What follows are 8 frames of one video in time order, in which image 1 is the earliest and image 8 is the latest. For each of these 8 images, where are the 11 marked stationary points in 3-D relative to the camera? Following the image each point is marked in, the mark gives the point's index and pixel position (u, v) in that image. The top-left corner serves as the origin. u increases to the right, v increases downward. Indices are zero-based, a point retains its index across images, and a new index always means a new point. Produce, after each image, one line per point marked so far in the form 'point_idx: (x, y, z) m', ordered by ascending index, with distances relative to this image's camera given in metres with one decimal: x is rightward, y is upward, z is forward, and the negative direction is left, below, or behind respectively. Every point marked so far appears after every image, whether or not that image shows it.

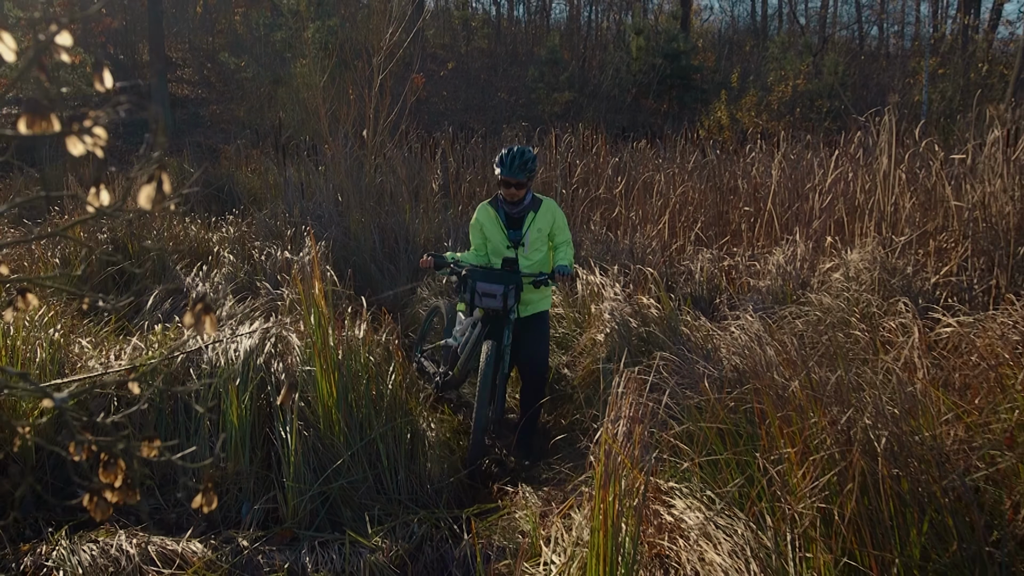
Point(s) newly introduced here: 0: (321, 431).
0: (-0.8, -0.6, +3.4) m
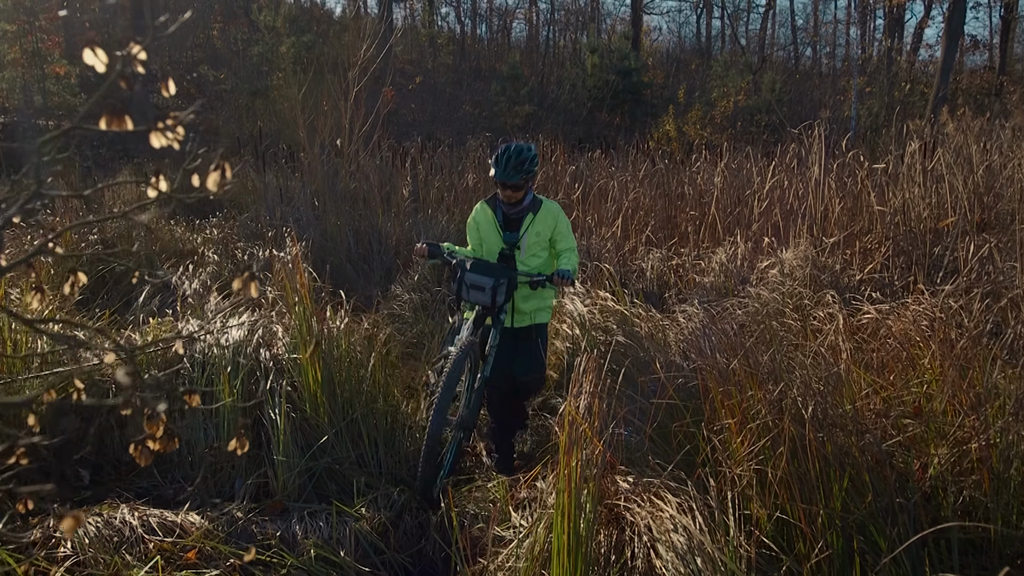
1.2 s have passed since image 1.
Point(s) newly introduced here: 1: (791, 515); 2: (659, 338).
0: (-1.0, -0.6, +3.7) m
1: (+0.9, -0.7, +2.4) m
2: (+0.7, -0.2, +3.9) m
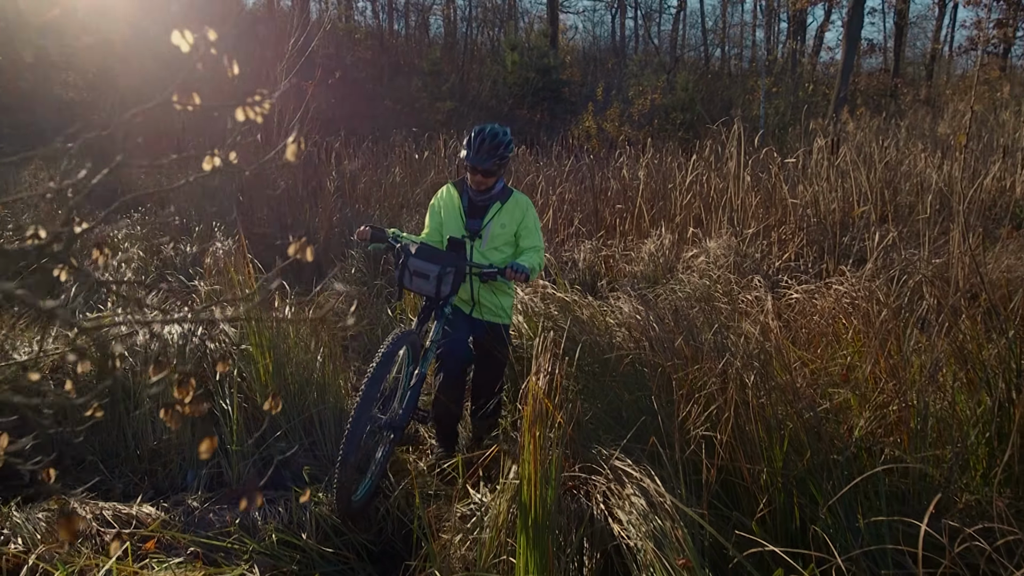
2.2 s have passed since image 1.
0: (-1.2, -0.6, +3.7) m
1: (+0.7, -0.6, +2.6) m
2: (+0.5, -0.2, +4.1) m
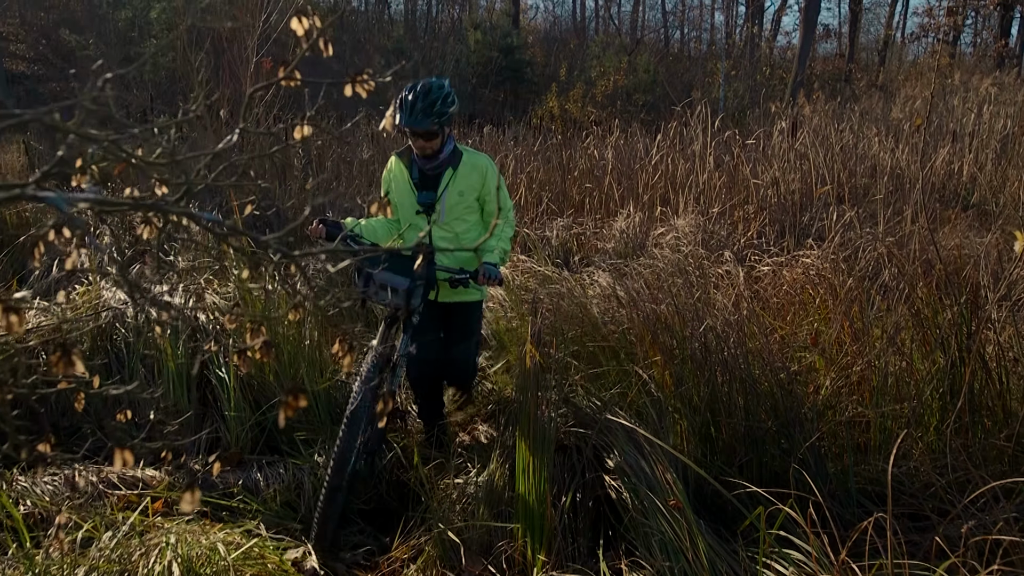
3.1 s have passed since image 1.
0: (-1.3, -0.4, +3.9) m
1: (+0.7, -0.5, +2.9) m
2: (+0.4, 0.0, +4.3) m
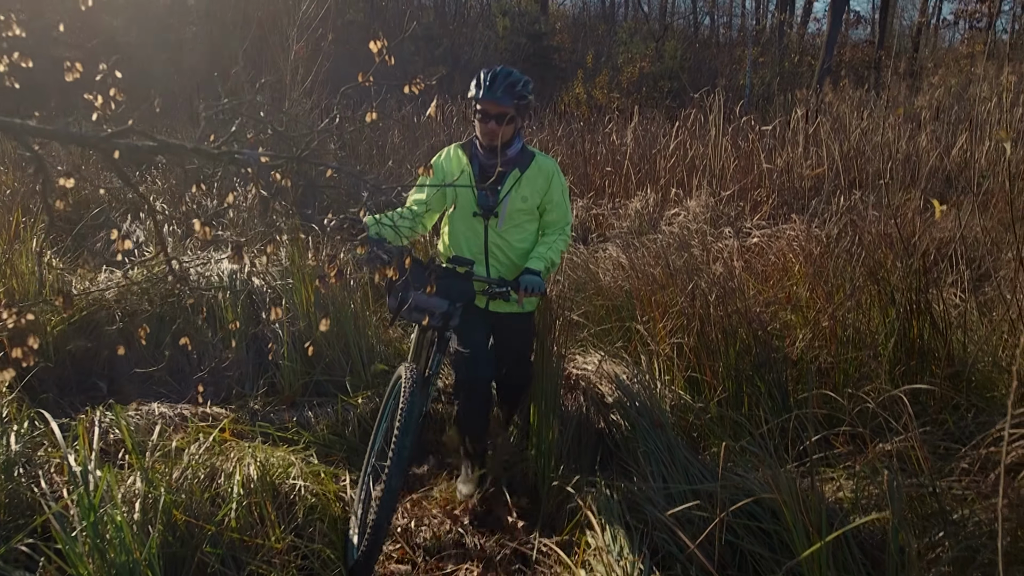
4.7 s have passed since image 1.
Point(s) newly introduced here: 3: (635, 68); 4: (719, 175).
0: (-1.2, -0.2, +4.4) m
1: (+0.8, -0.4, +3.4) m
2: (+0.5, +0.1, +4.8) m
3: (+2.5, +4.4, +15.7) m
4: (+2.0, +1.1, +7.5) m
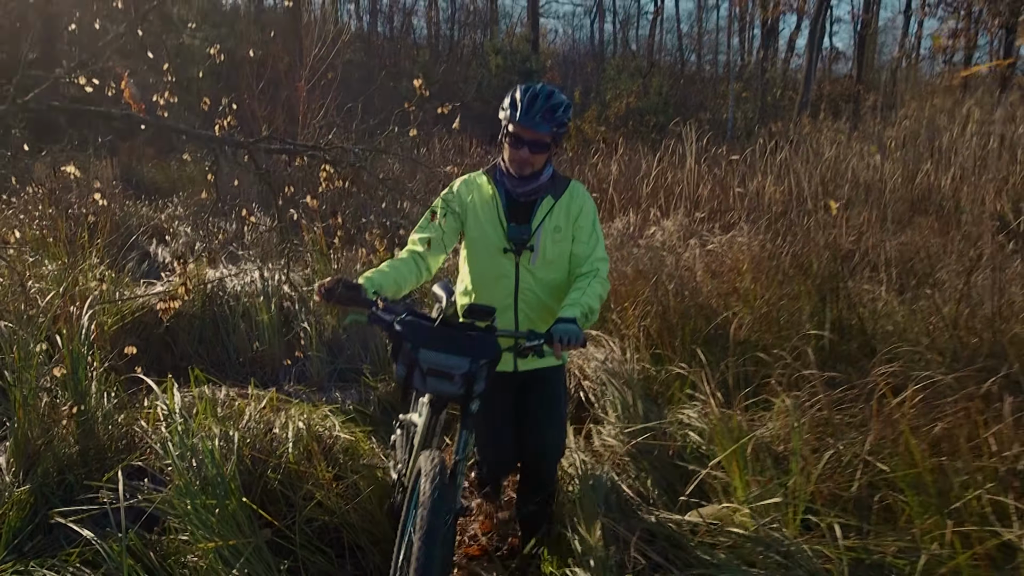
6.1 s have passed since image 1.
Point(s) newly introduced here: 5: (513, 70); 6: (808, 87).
0: (-1.2, -0.2, +5.1) m
1: (+0.8, -0.3, +4.1) m
2: (+0.5, +0.1, +5.6) m
3: (+2.3, +3.9, +16.6) m
4: (+1.9, +0.9, +8.3) m
5: (0.0, +4.7, +17.1) m
6: (+5.3, +3.7, +14.5) m
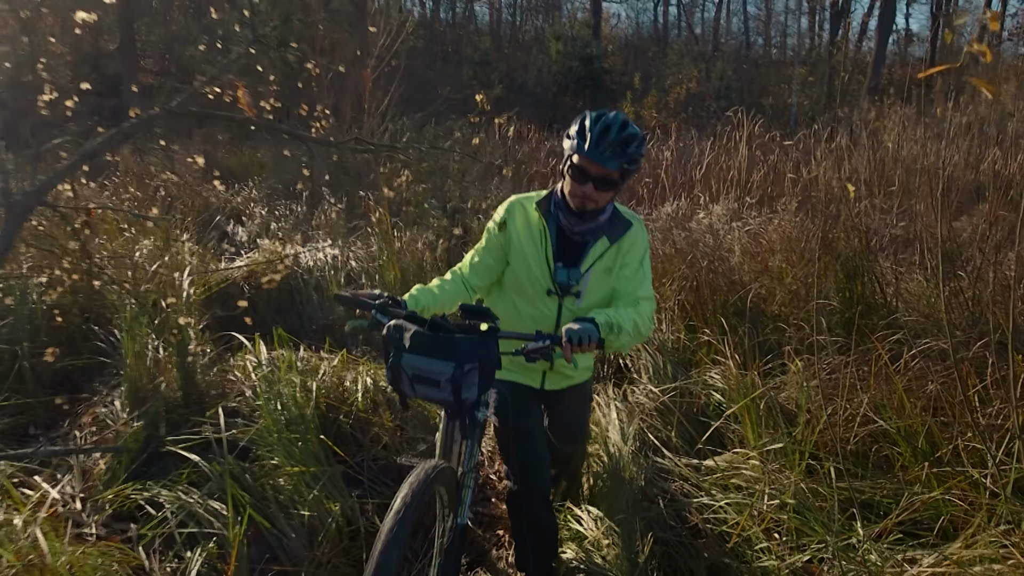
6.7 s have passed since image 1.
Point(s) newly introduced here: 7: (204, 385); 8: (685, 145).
0: (-0.9, -0.1, +5.6) m
1: (+1.0, -0.2, +4.4) m
2: (+0.8, +0.3, +5.9) m
3: (+3.6, +4.2, +16.7) m
4: (+2.5, +1.1, +8.5) m
5: (+1.3, +5.1, +17.3) m
6: (+6.4, +3.9, +14.4) m
7: (-1.5, -0.5, +3.8) m
8: (+2.1, +1.8, +9.7) m
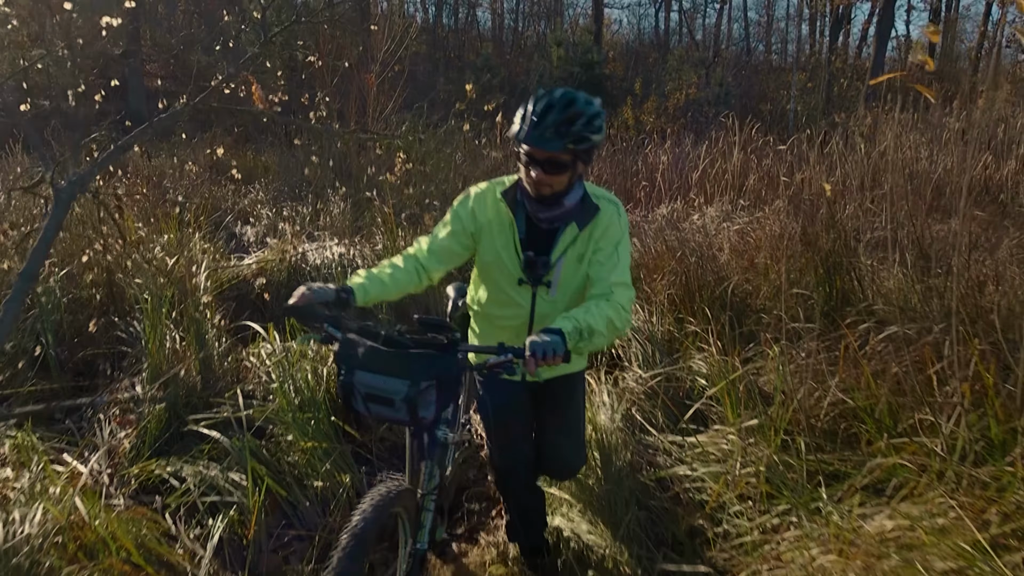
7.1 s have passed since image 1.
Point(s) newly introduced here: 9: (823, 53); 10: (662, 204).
0: (-0.9, 0.0, +5.8) m
1: (+1.0, -0.2, +4.7) m
2: (+0.8, +0.3, +6.2) m
3: (+3.6, +4.2, +17.0) m
4: (+2.5, +1.1, +8.7) m
5: (+1.3, +5.0, +17.6) m
6: (+6.4, +3.9, +14.7) m
7: (-1.5, -0.4, +4.1) m
8: (+2.1, +1.8, +10.0) m
9: (+6.9, +5.3, +17.9) m
10: (+1.7, +0.9, +9.0) m
